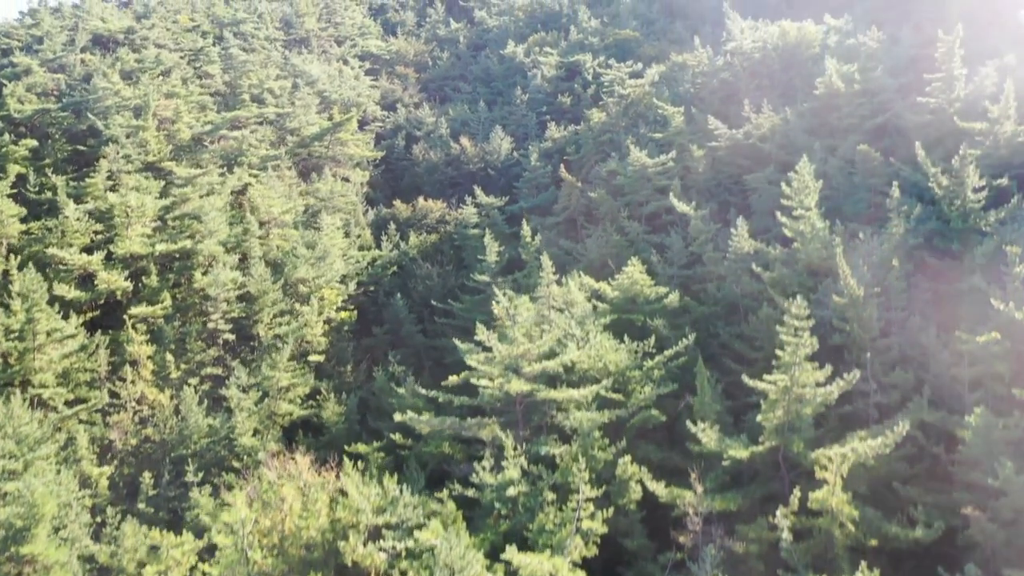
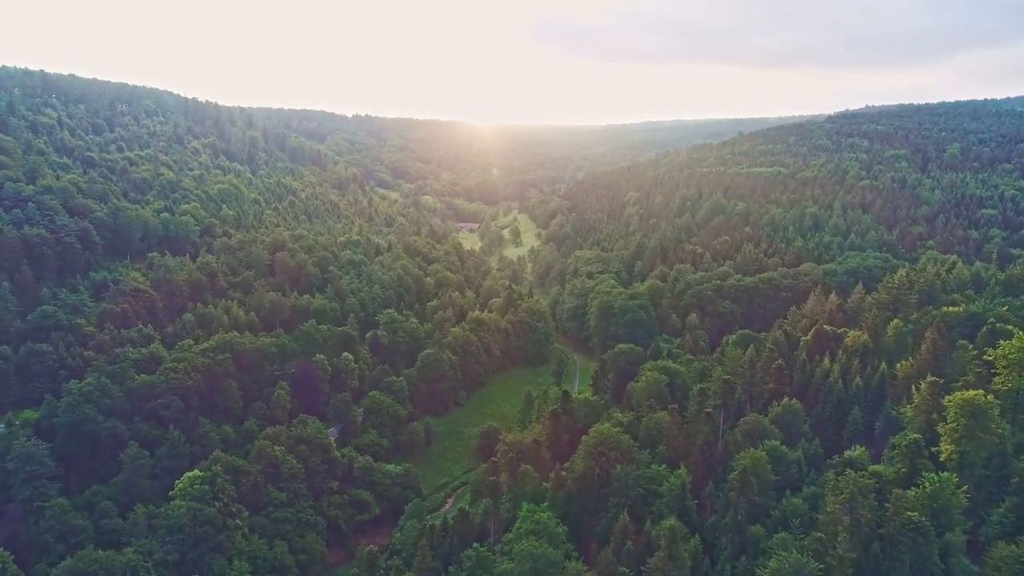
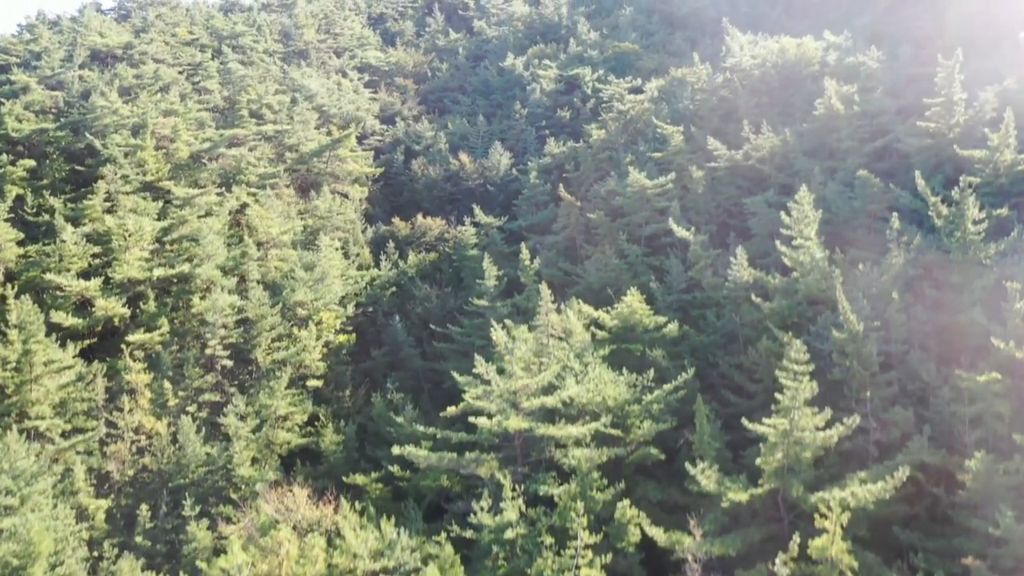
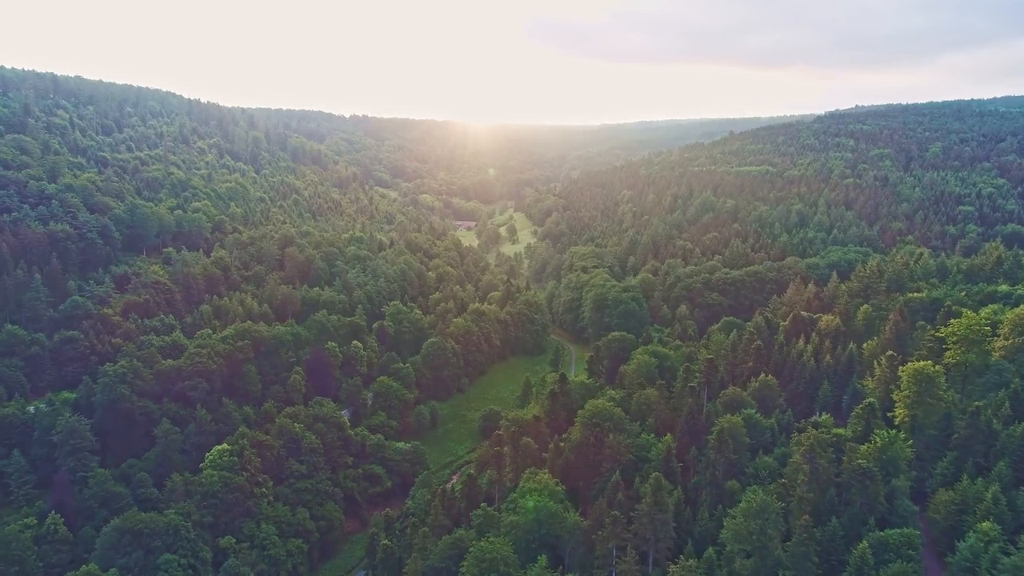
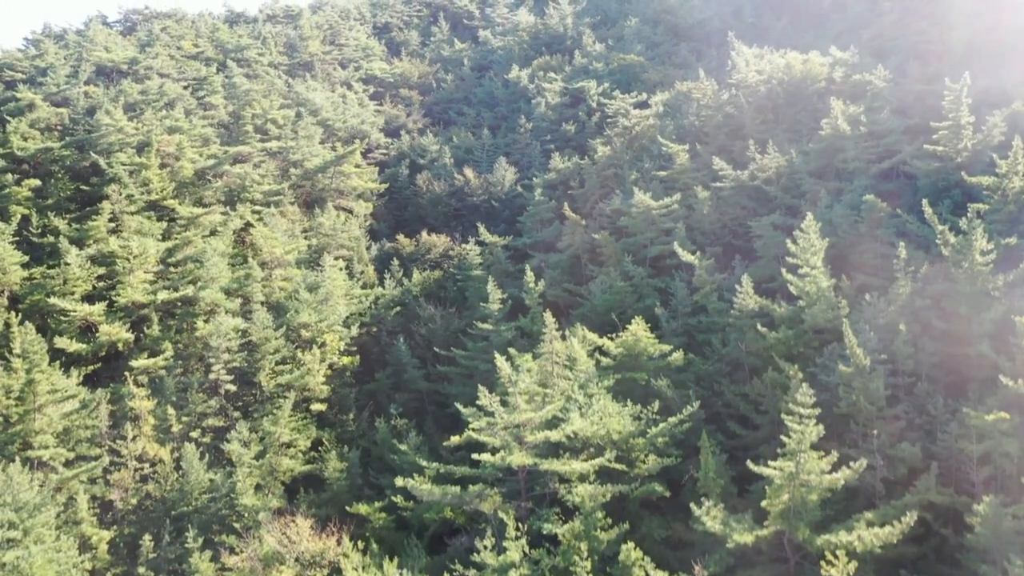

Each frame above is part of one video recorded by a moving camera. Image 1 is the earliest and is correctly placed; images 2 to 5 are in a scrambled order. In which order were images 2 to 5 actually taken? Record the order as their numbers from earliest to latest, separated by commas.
3, 5, 4, 2
